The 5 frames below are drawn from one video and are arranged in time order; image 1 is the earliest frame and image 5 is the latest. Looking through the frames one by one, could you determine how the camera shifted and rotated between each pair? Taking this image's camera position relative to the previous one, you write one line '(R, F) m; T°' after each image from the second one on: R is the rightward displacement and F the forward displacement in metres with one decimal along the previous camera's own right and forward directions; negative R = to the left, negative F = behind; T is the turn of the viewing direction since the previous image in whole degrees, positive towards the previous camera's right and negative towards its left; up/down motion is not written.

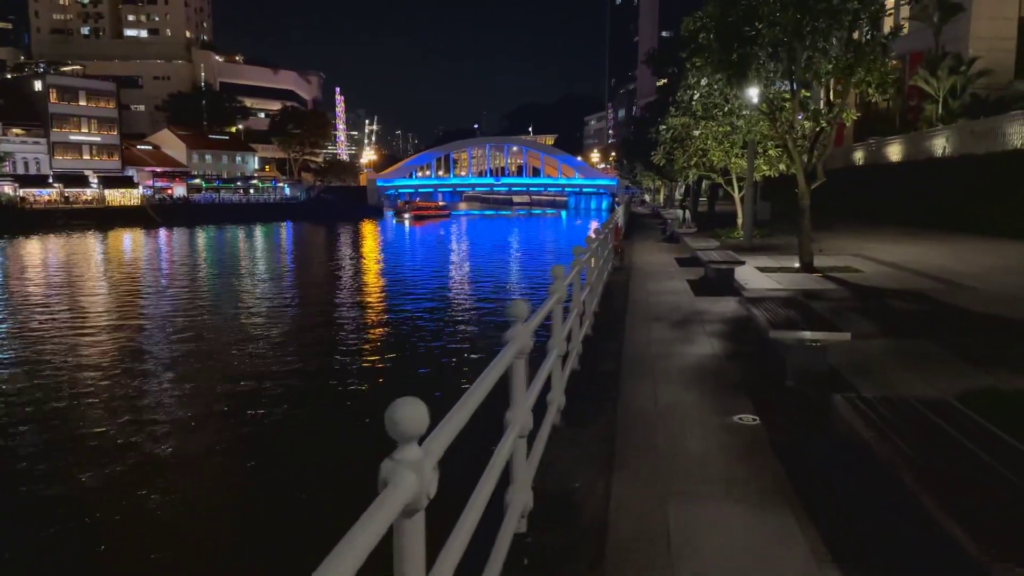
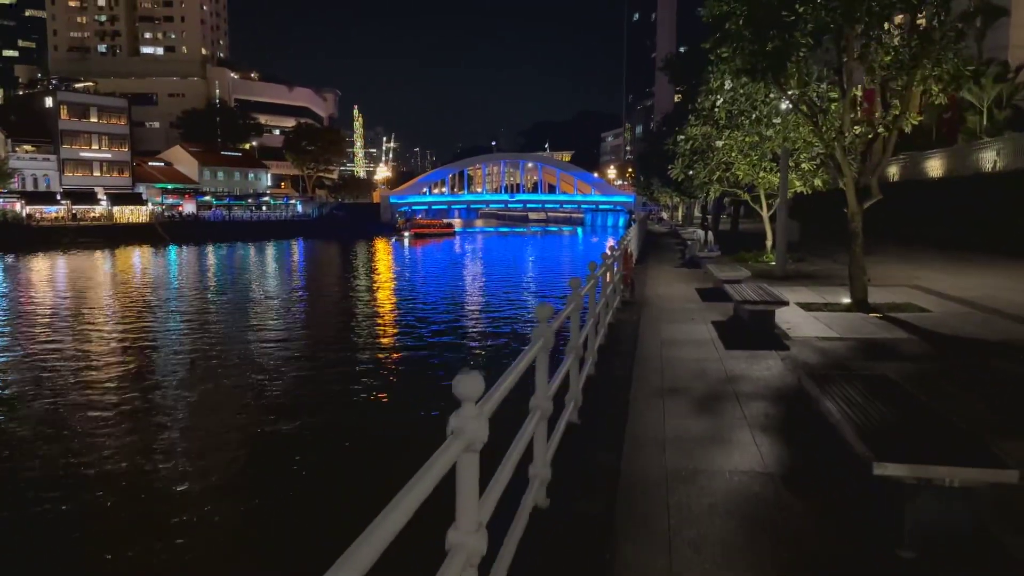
(+0.5, +2.4) m; -1°
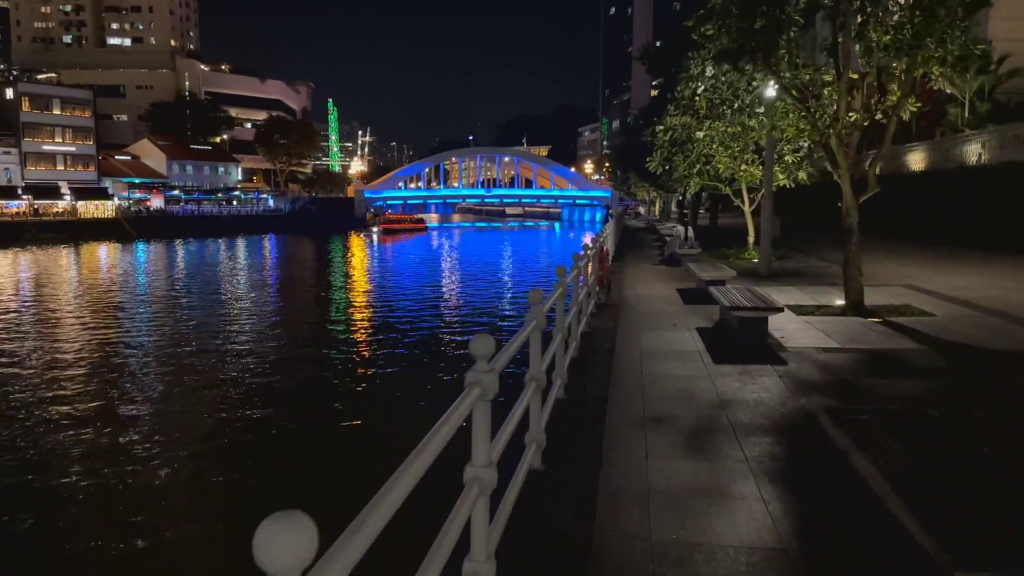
(+0.2, +1.1) m; +2°
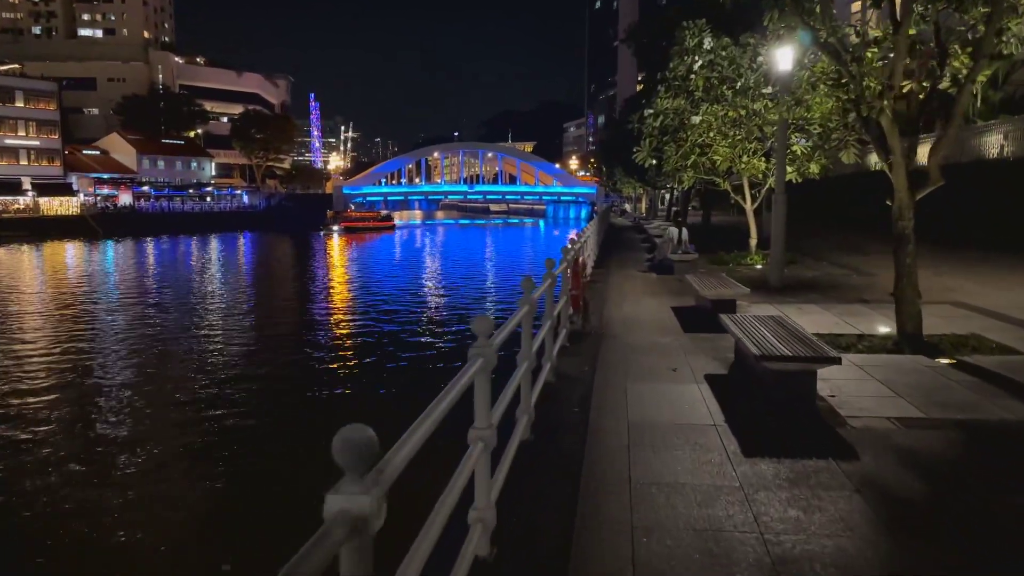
(+0.4, +2.6) m; +1°
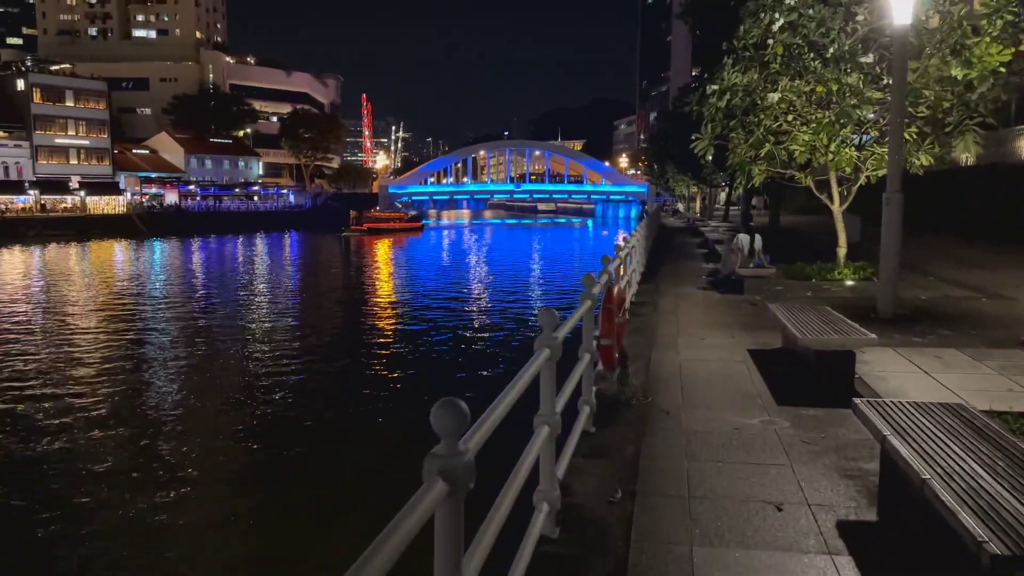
(+0.4, +2.9) m; -4°
